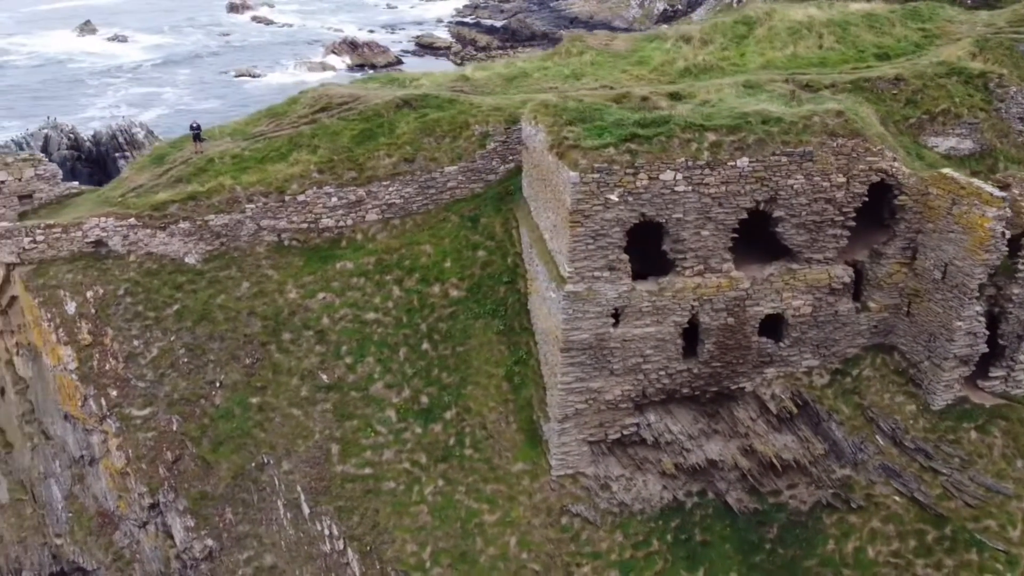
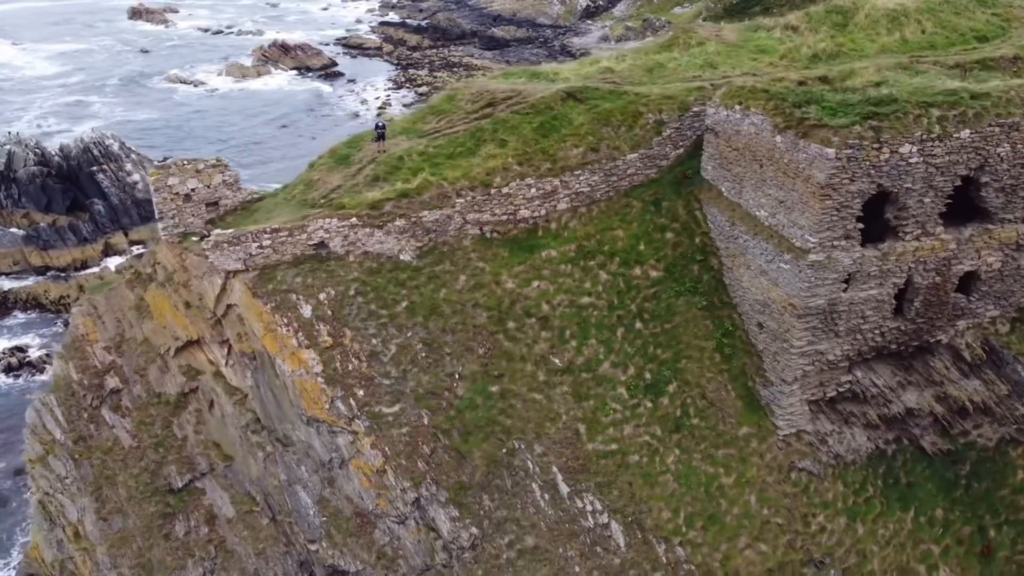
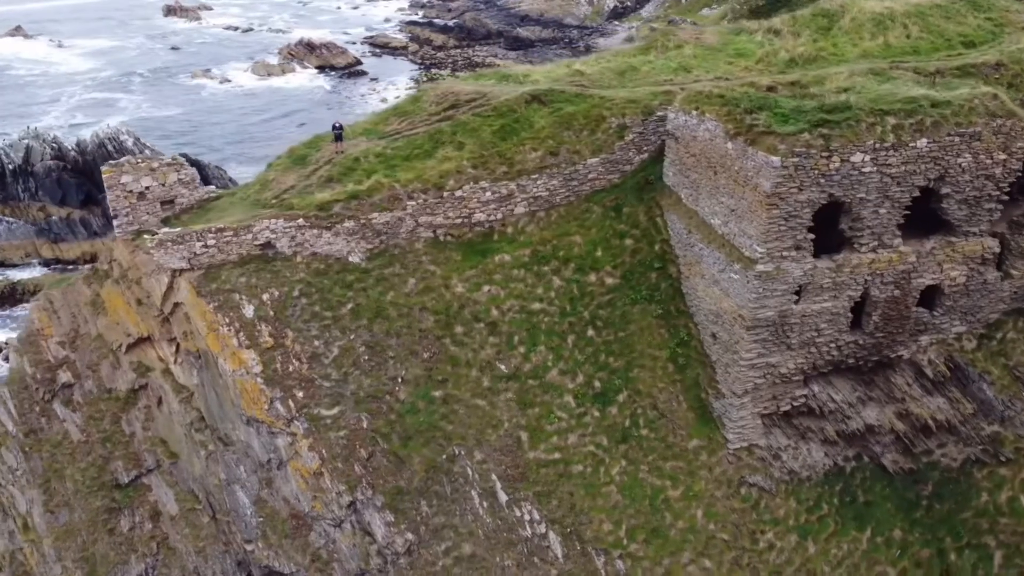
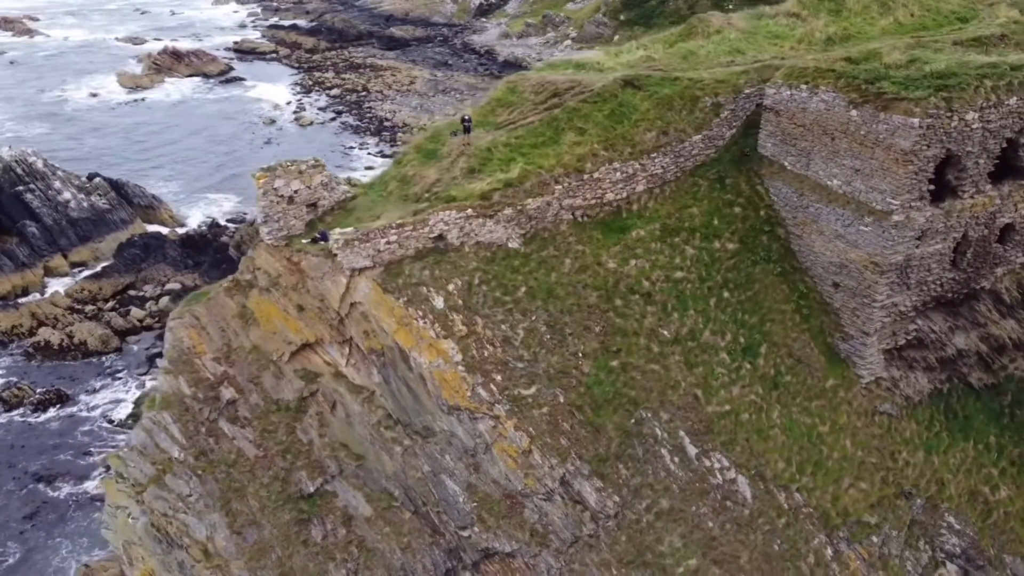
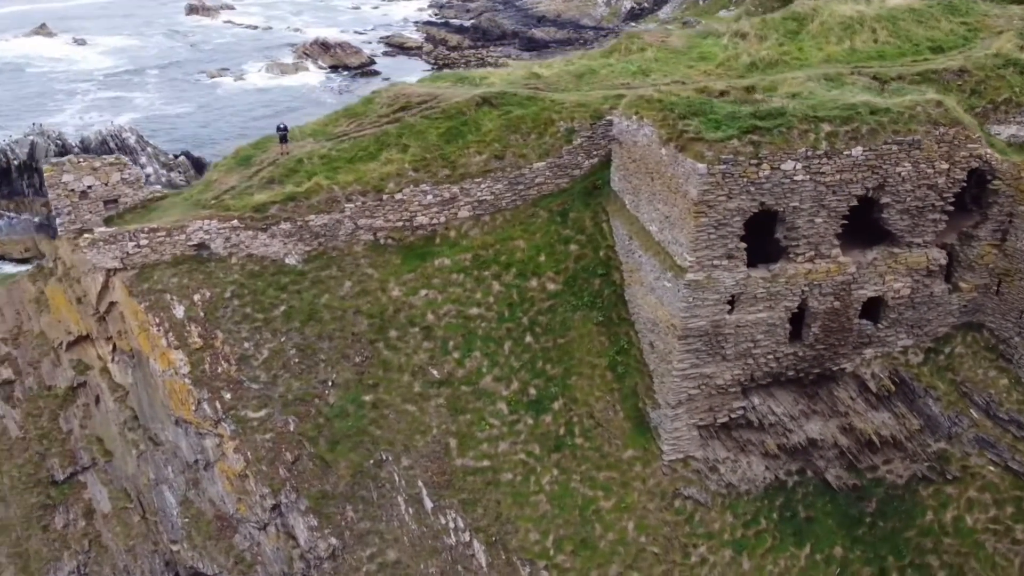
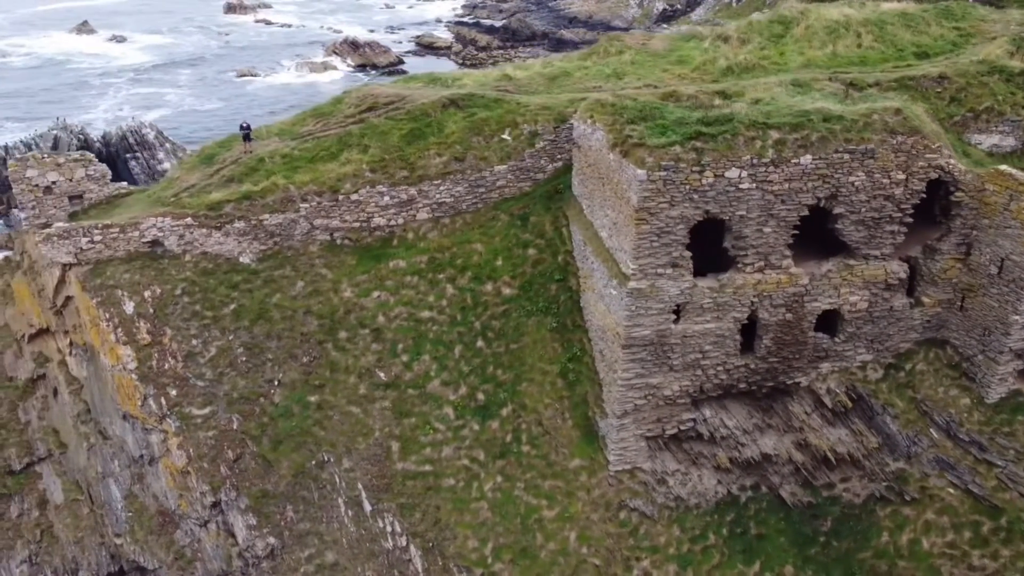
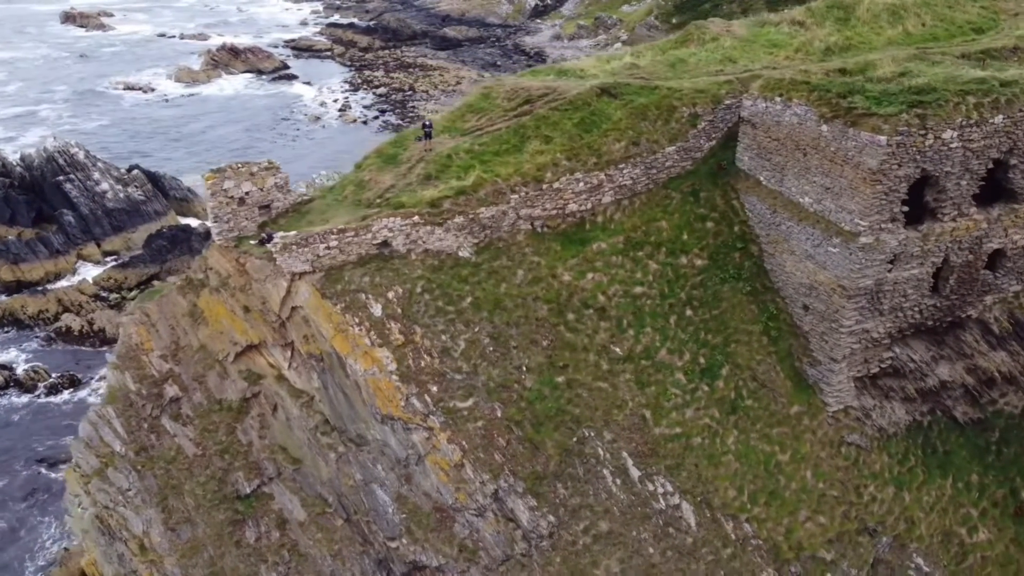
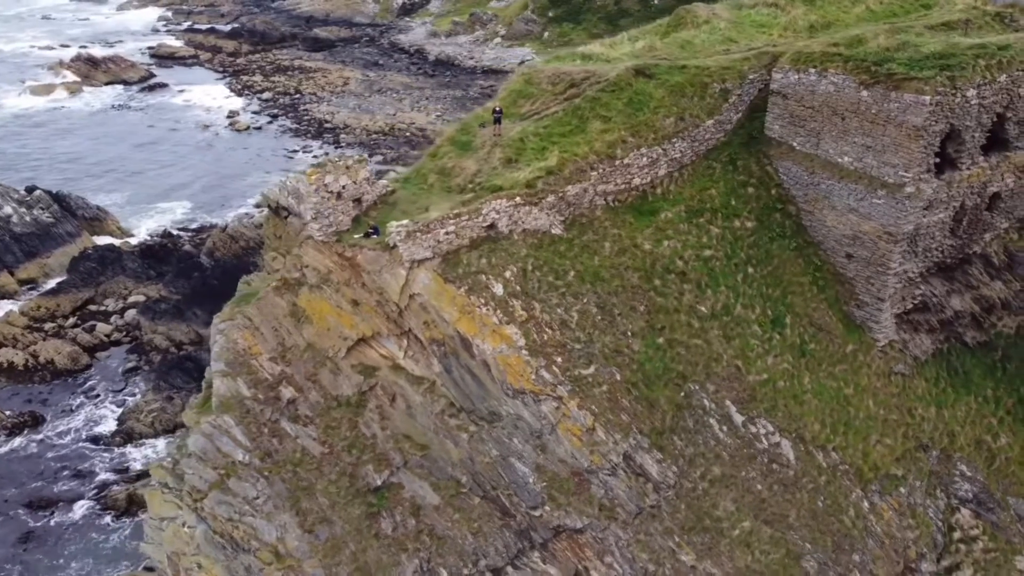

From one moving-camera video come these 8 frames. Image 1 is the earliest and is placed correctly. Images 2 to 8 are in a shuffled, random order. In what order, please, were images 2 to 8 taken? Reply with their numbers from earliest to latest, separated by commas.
6, 5, 3, 2, 7, 4, 8
